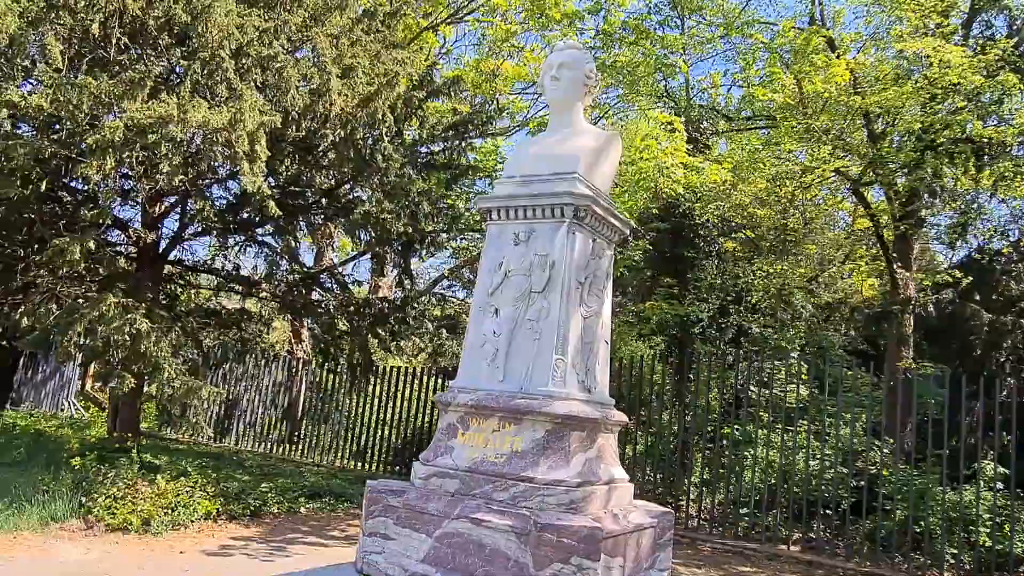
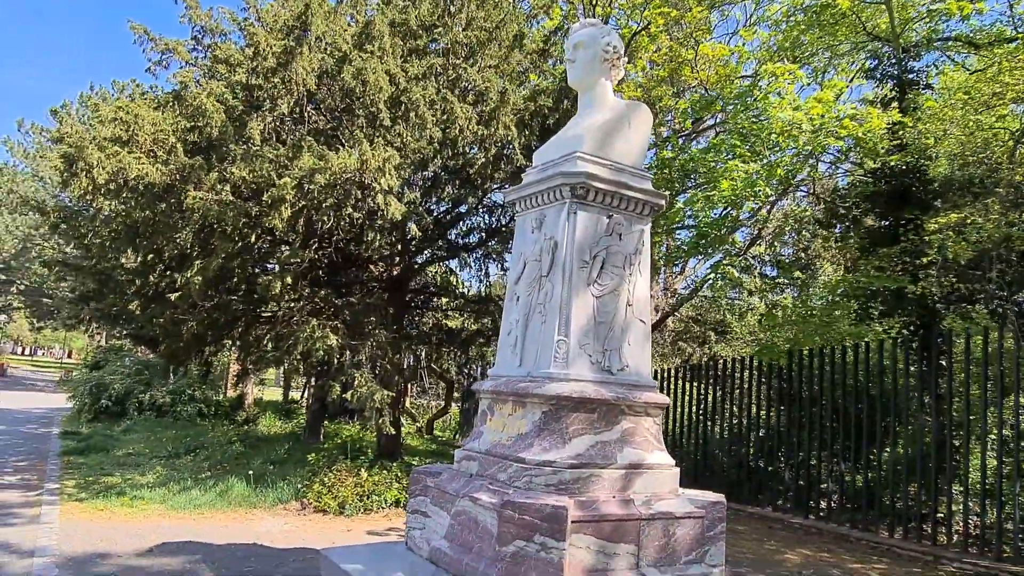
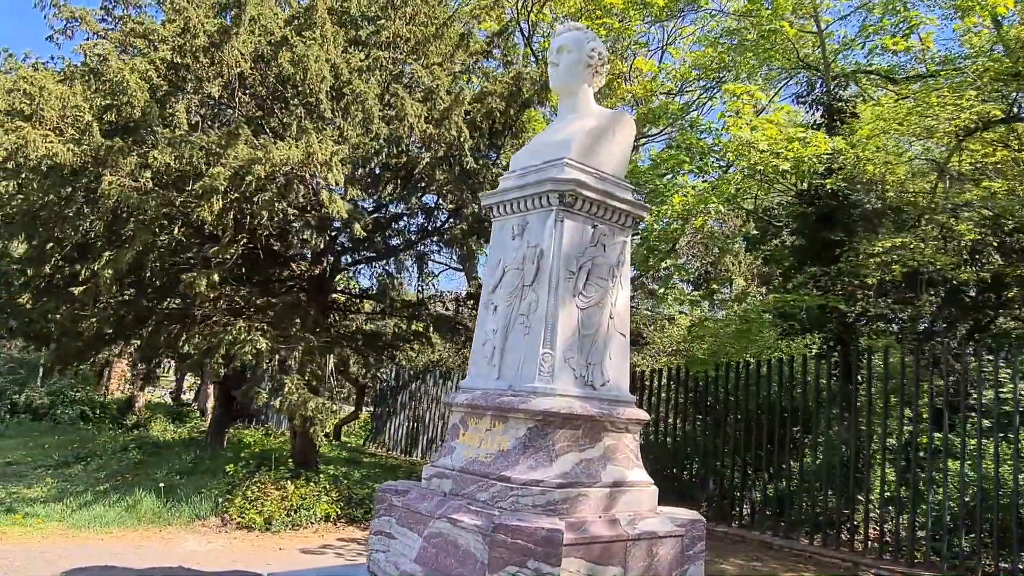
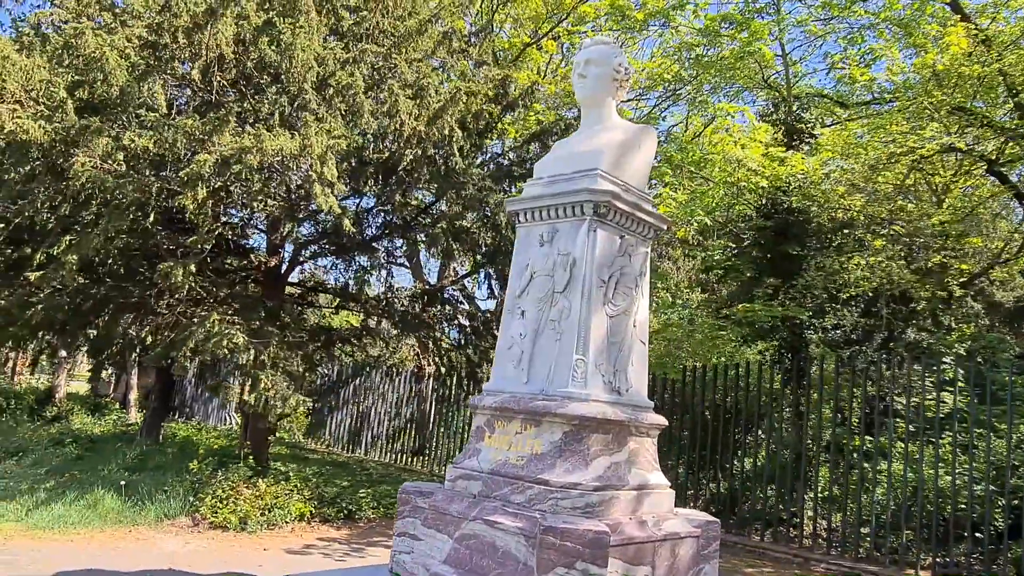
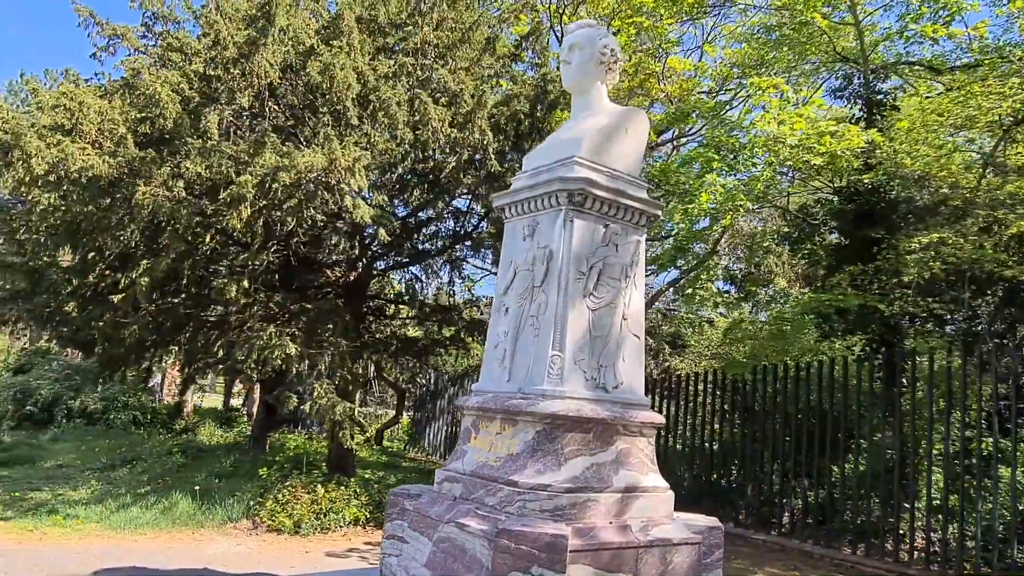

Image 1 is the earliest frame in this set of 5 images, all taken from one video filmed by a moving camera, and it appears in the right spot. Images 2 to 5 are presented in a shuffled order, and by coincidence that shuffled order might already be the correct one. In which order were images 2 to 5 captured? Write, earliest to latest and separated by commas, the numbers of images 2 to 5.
4, 3, 5, 2
